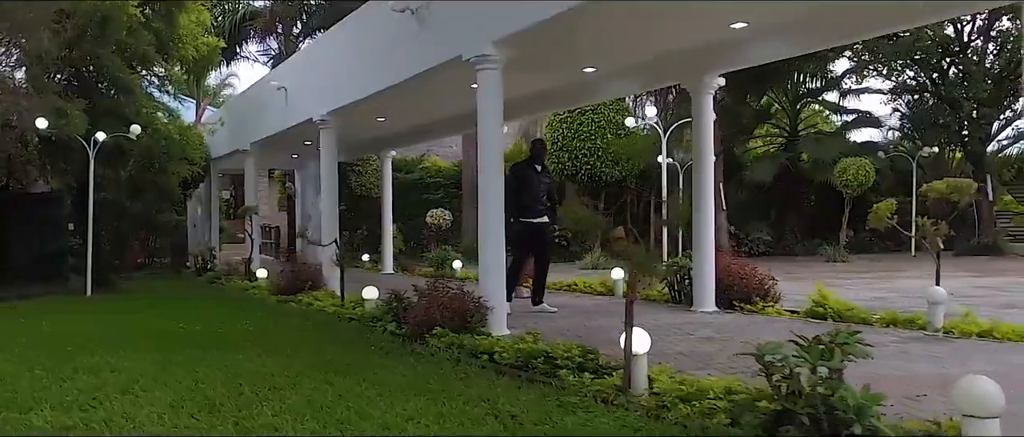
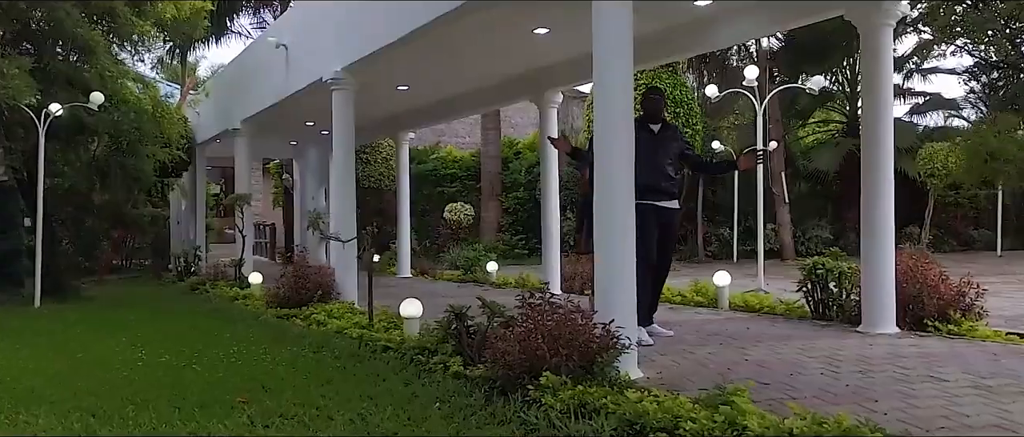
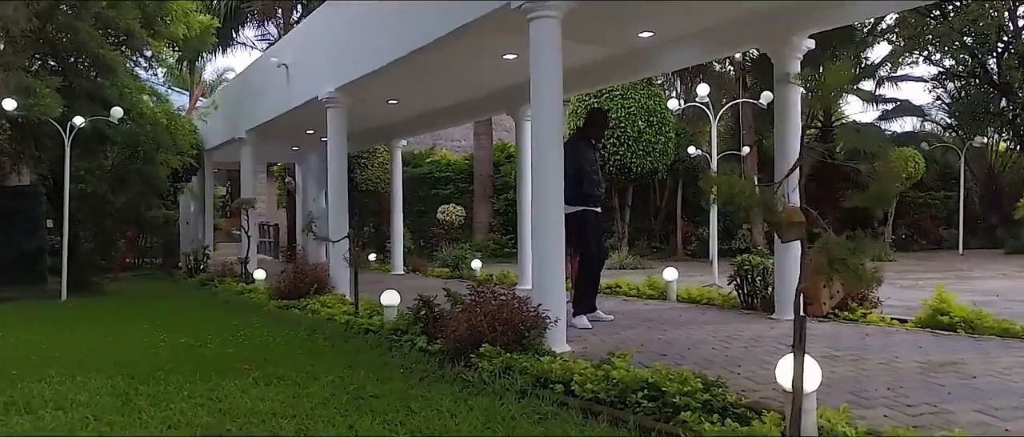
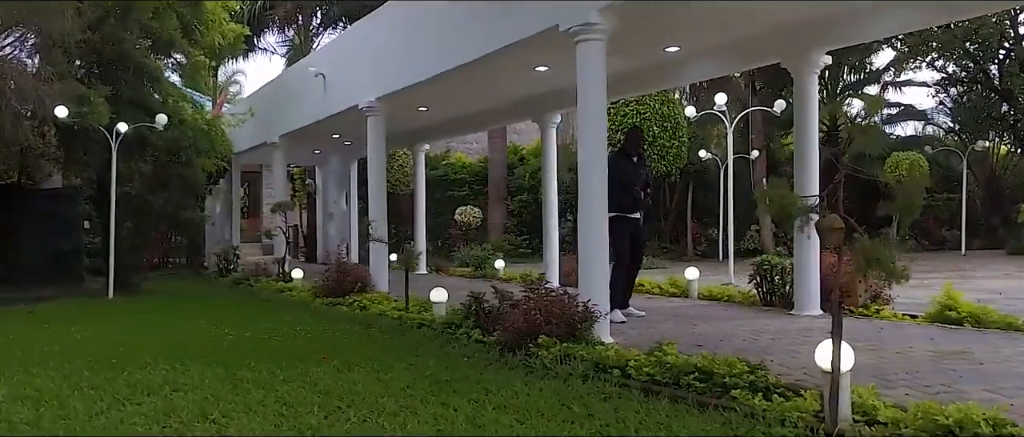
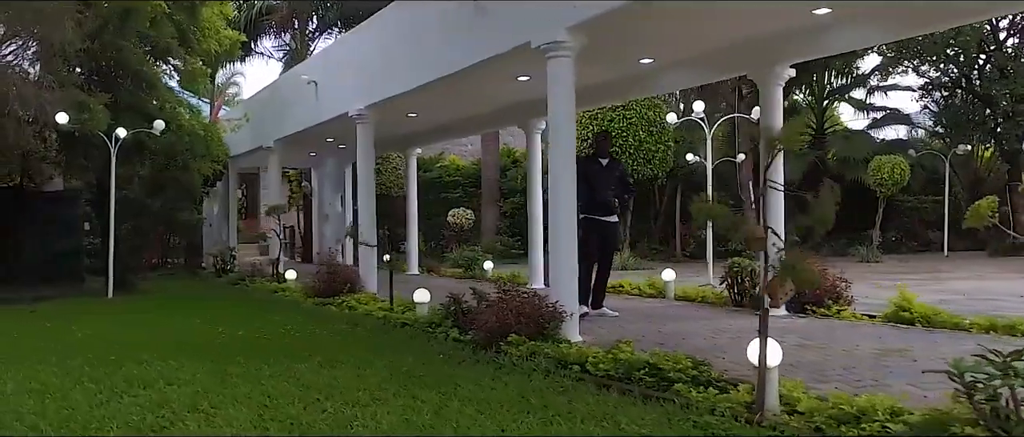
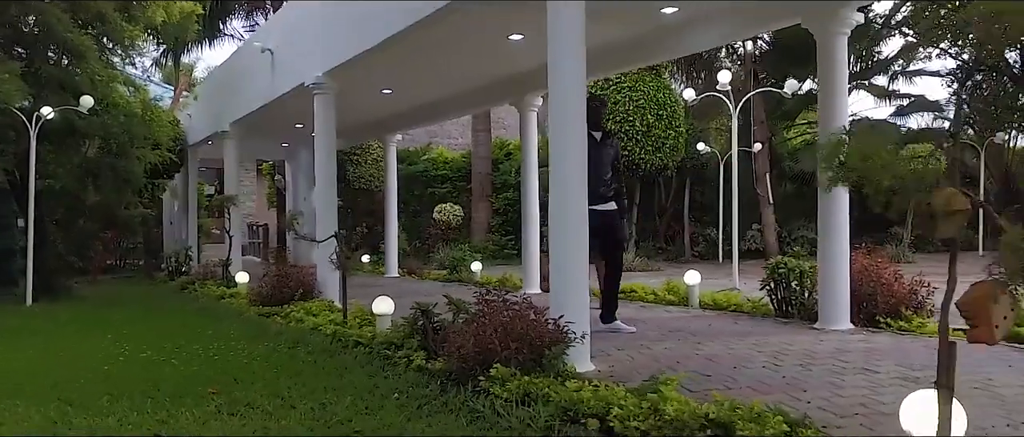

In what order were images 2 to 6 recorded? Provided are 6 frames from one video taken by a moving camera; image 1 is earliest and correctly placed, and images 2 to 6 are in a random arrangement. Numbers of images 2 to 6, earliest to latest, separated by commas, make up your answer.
5, 4, 3, 2, 6
